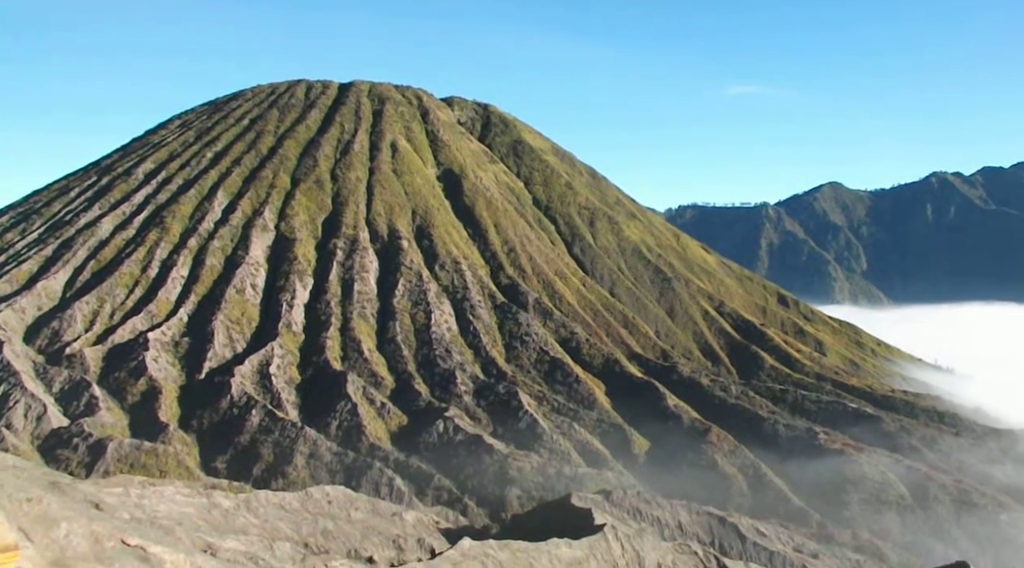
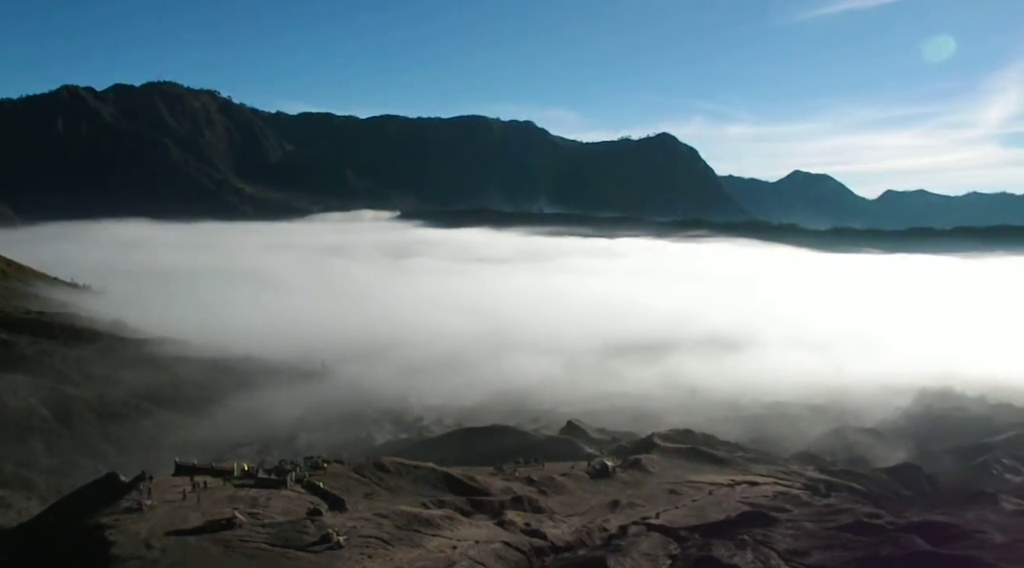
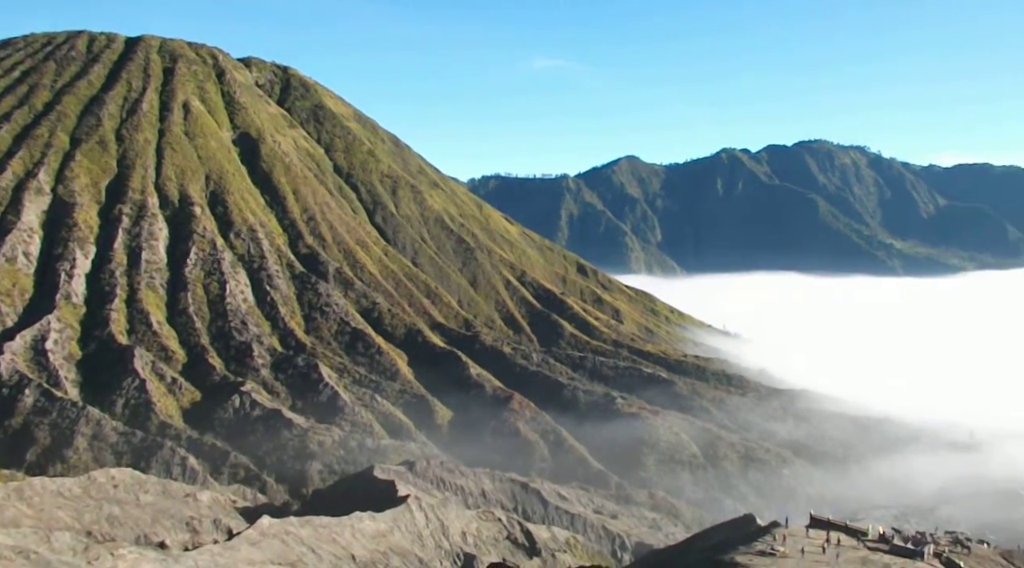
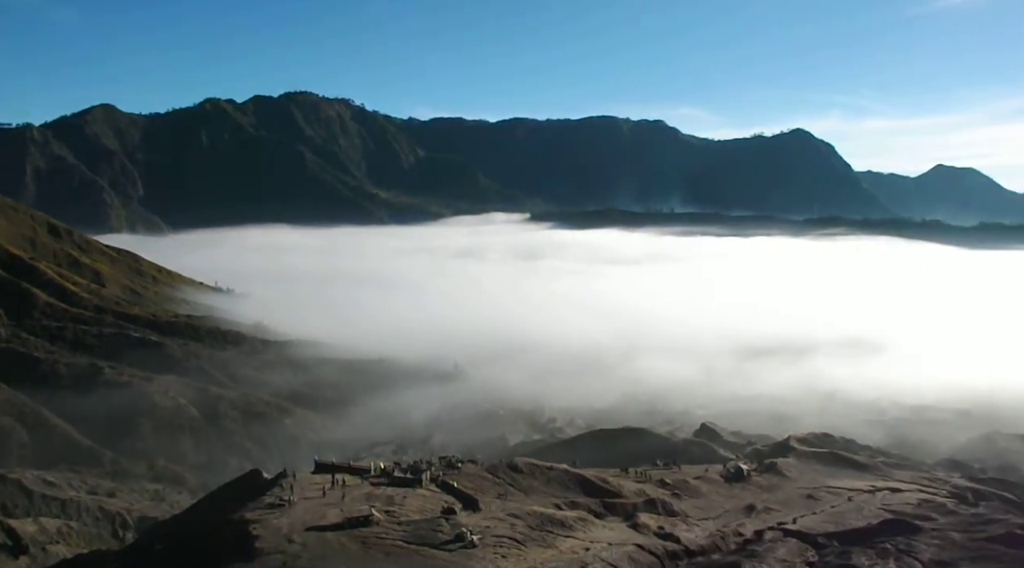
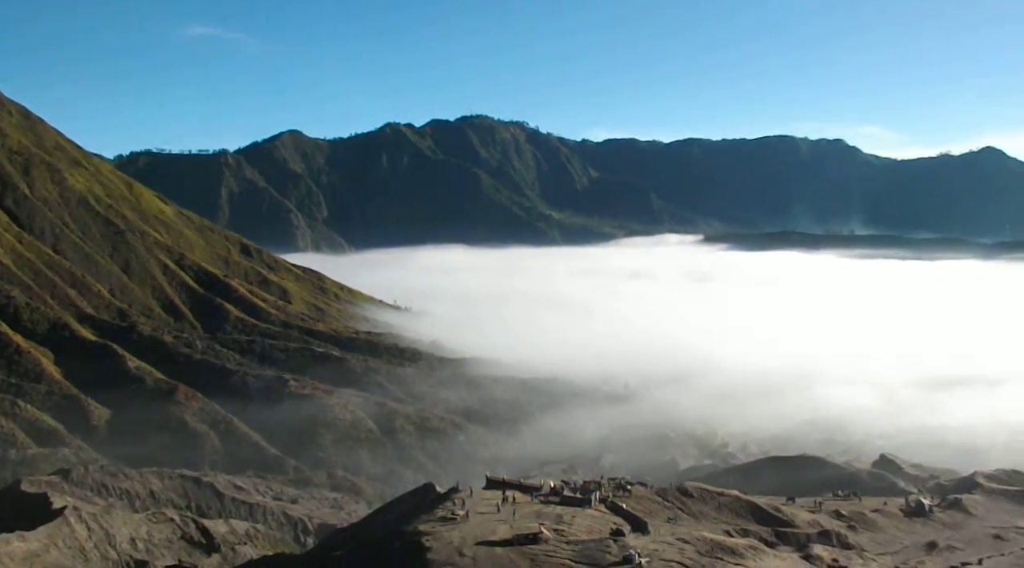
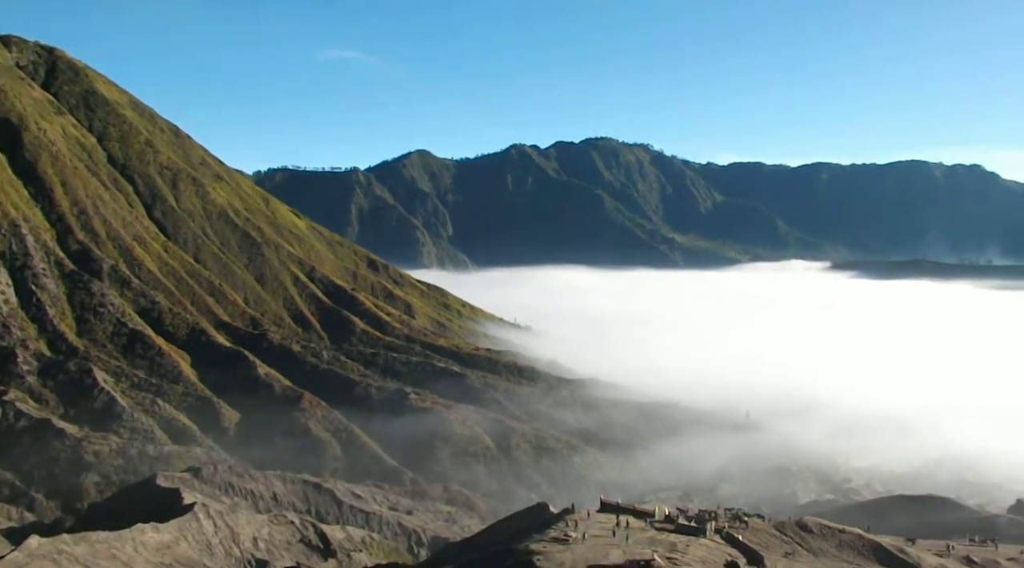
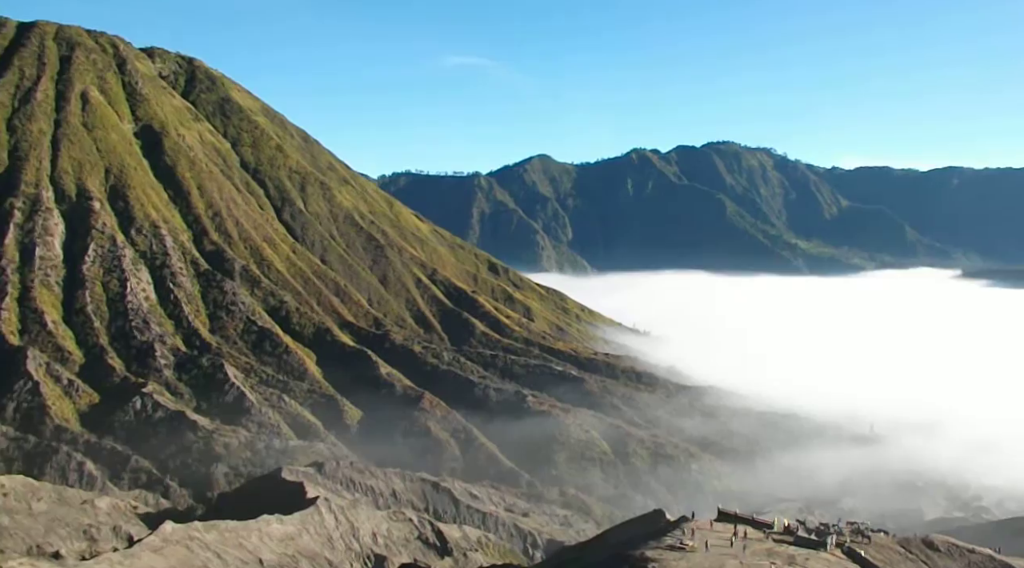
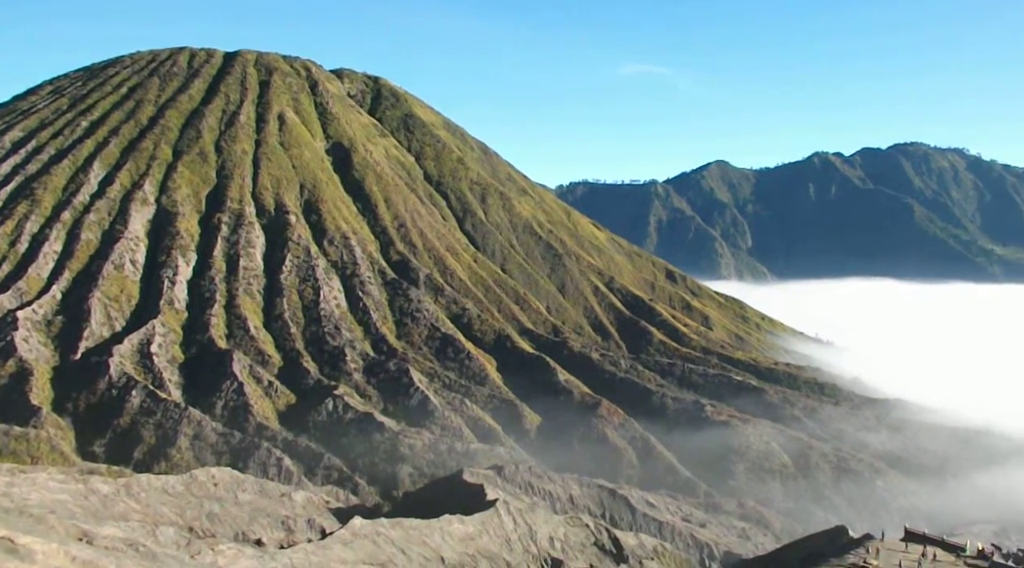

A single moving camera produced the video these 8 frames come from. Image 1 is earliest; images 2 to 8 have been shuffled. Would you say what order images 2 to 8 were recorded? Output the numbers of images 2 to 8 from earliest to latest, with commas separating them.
8, 3, 7, 6, 5, 4, 2
